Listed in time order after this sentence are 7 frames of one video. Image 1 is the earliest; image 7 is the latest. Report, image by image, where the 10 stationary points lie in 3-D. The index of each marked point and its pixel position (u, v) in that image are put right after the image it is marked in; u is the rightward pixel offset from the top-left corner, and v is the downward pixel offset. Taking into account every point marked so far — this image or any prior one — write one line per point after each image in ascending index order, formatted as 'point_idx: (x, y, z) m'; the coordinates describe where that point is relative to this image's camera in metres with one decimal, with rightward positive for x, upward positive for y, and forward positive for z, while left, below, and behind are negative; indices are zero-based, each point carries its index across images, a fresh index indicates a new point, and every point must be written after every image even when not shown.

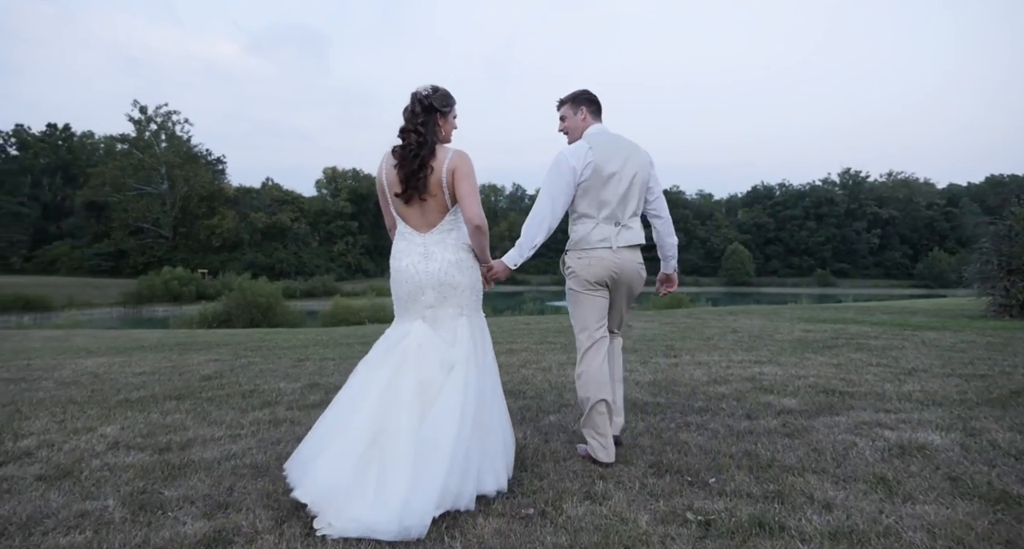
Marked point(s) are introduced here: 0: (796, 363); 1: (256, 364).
0: (+3.7, -1.1, +6.8) m
1: (-3.3, -1.1, +6.7) m
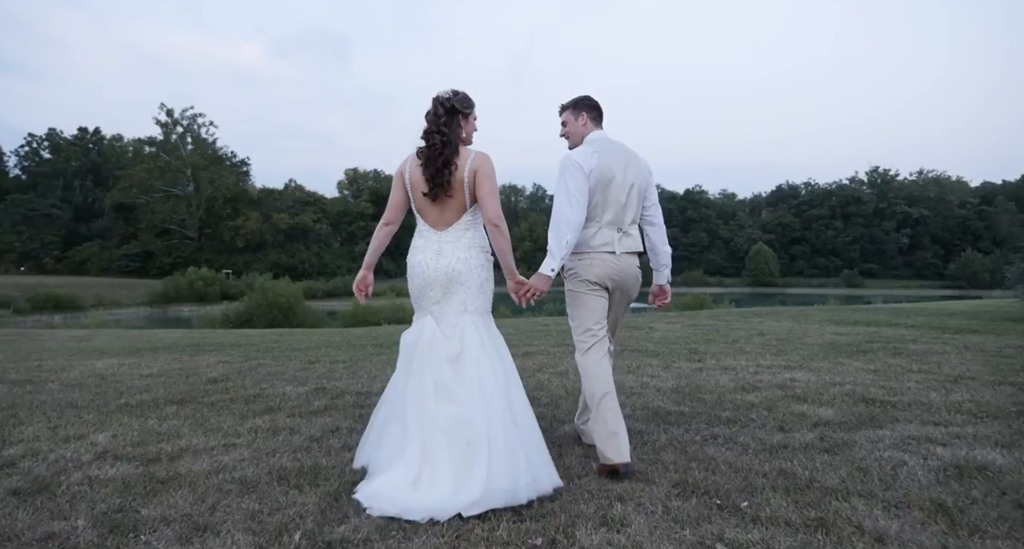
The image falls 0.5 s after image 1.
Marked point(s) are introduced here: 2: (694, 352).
0: (+3.9, -1.1, +6.4) m
1: (-3.1, -1.1, +6.6) m
2: (+2.8, -1.2, +8.1) m
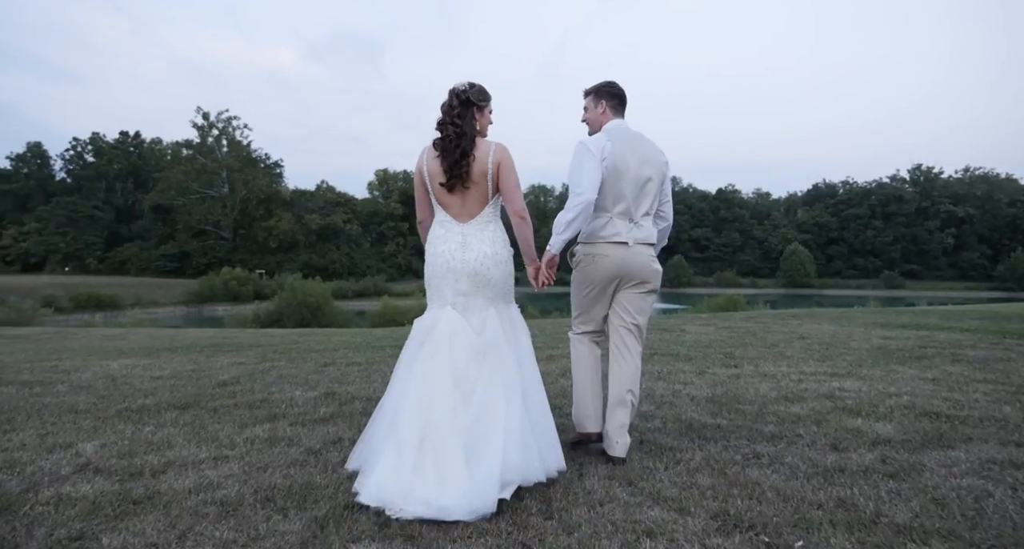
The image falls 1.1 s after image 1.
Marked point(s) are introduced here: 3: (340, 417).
0: (+4.1, -1.1, +5.9) m
1: (-2.8, -1.1, +6.4) m
2: (+3.1, -1.2, +7.6) m
3: (-1.4, -1.1, +4.2) m
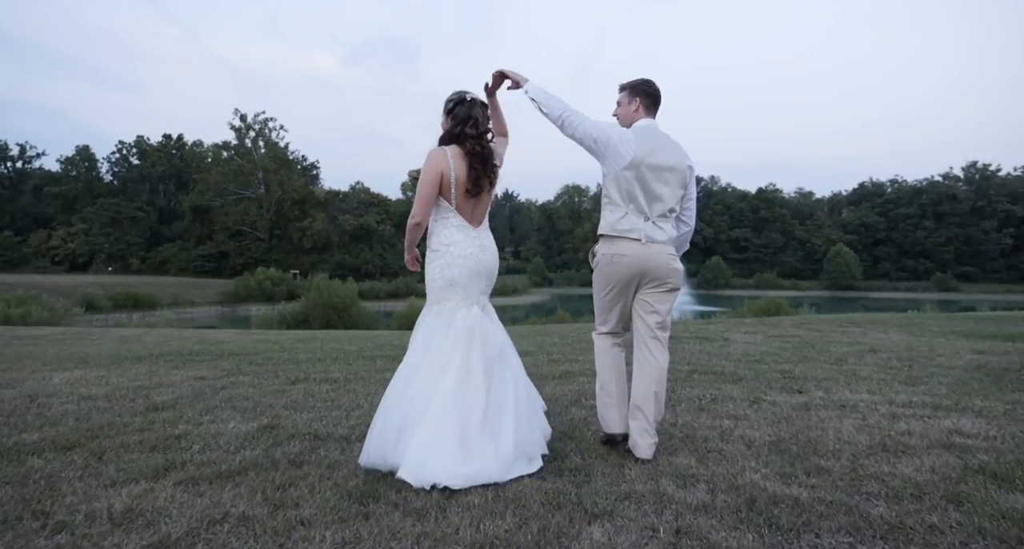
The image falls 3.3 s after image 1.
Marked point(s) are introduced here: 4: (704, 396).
0: (+4.1, -1.1, +4.4) m
1: (-2.8, -1.1, +5.3) m
2: (+3.2, -1.2, +6.2) m
3: (-1.5, -1.1, +3.1) m
4: (+1.9, -1.2, +5.1) m
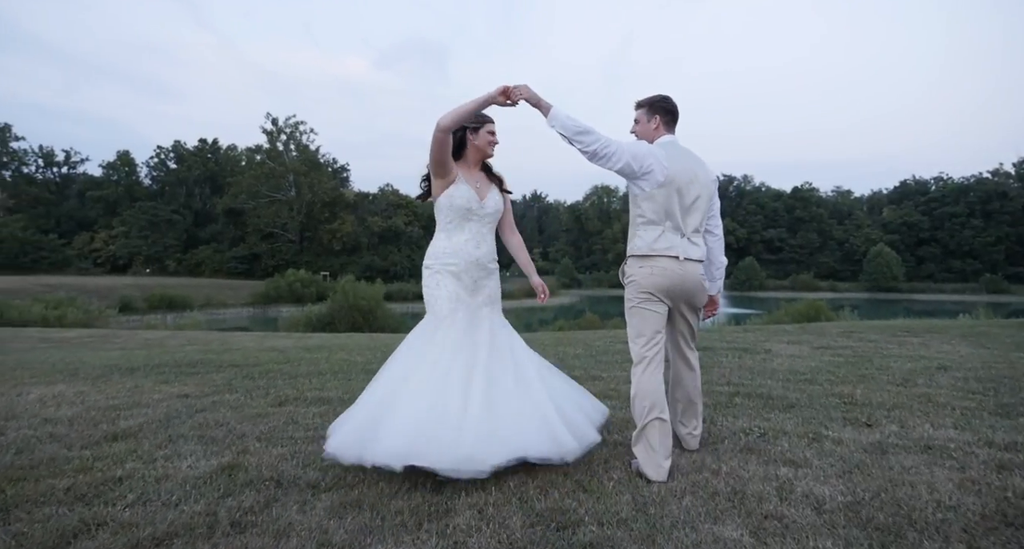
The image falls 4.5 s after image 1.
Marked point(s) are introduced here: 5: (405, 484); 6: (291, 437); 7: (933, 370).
0: (+4.1, -1.2, +3.5) m
1: (-2.7, -1.2, +4.8) m
2: (+3.4, -1.3, +5.3) m
3: (-1.5, -1.2, +2.5) m
4: (+1.9, -1.2, +4.3) m
5: (-0.6, -1.2, +3.1) m
6: (-1.6, -1.2, +4.0) m
7: (+5.9, -1.3, +7.5) m
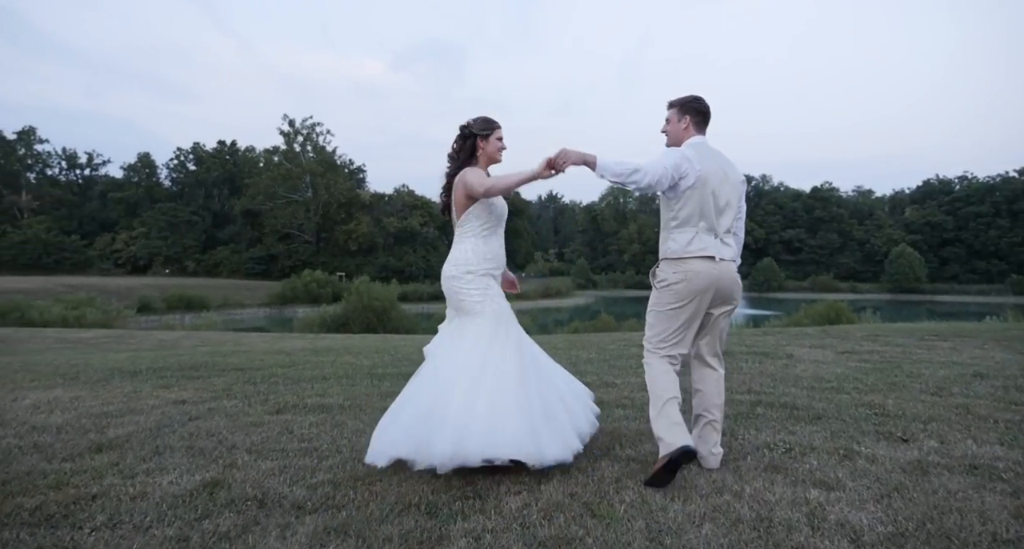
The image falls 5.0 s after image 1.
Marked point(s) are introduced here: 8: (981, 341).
0: (+4.2, -1.2, +3.1) m
1: (-2.6, -1.2, +4.6) m
2: (+3.4, -1.3, +4.9) m
3: (-1.5, -1.2, +2.2) m
4: (+2.0, -1.3, +4.0) m
5: (-0.6, -1.2, +2.9) m
6: (-1.6, -1.2, +3.8) m
7: (+6.0, -1.3, +7.0) m
8: (+10.4, -1.4, +11.9) m
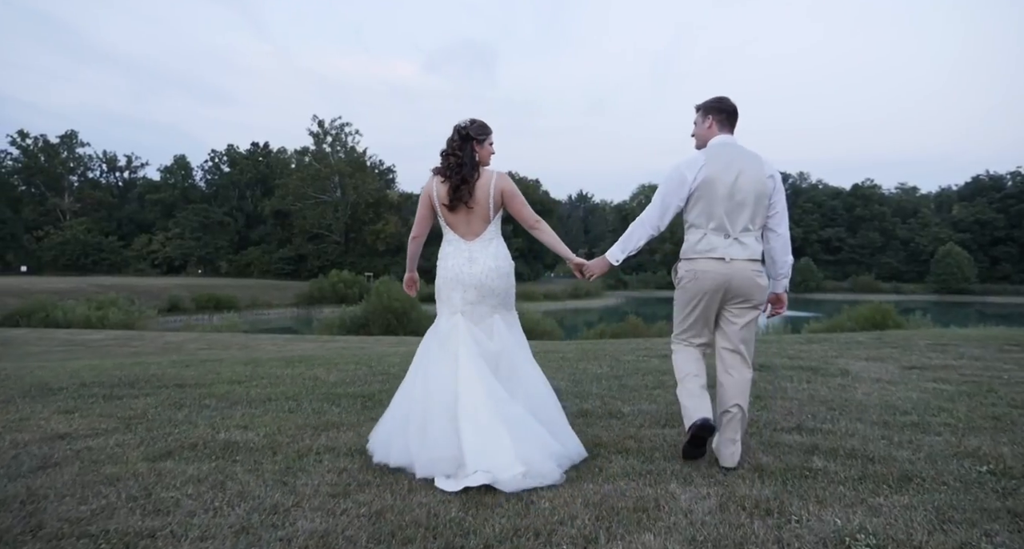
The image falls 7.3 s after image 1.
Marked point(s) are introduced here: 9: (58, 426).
0: (+3.8, -1.2, +1.5) m
1: (-2.9, -1.2, +3.5) m
2: (+3.2, -1.3, +3.4) m
3: (-1.9, -1.2, +1.0) m
4: (+1.7, -1.3, +2.5) m
5: (-1.0, -1.2, +1.6) m
6: (-1.9, -1.2, +2.6) m
7: (+5.9, -1.3, +5.4) m
8: (+10.6, -1.4, +9.9) m
9: (-3.8, -1.2, +4.5) m
